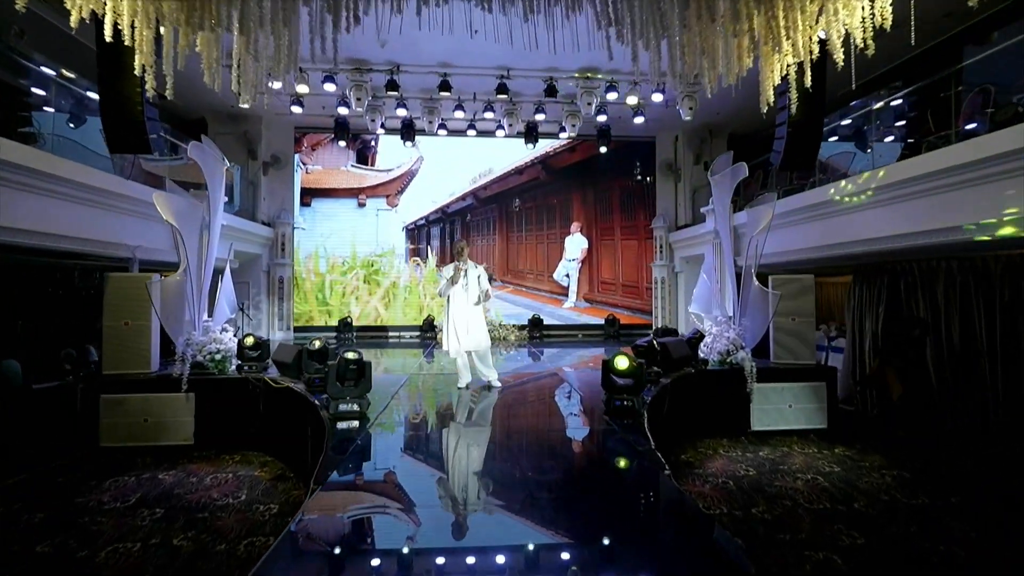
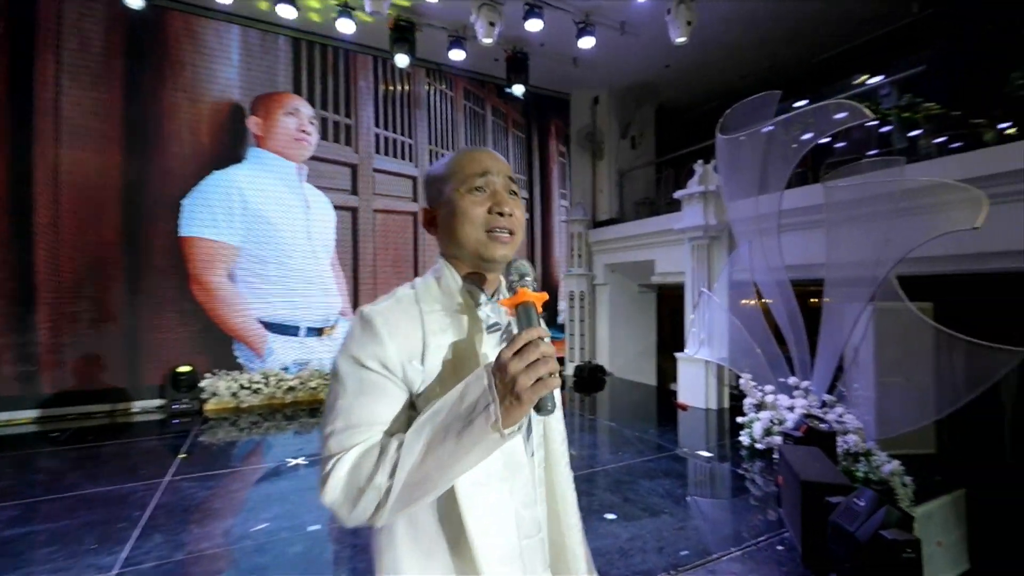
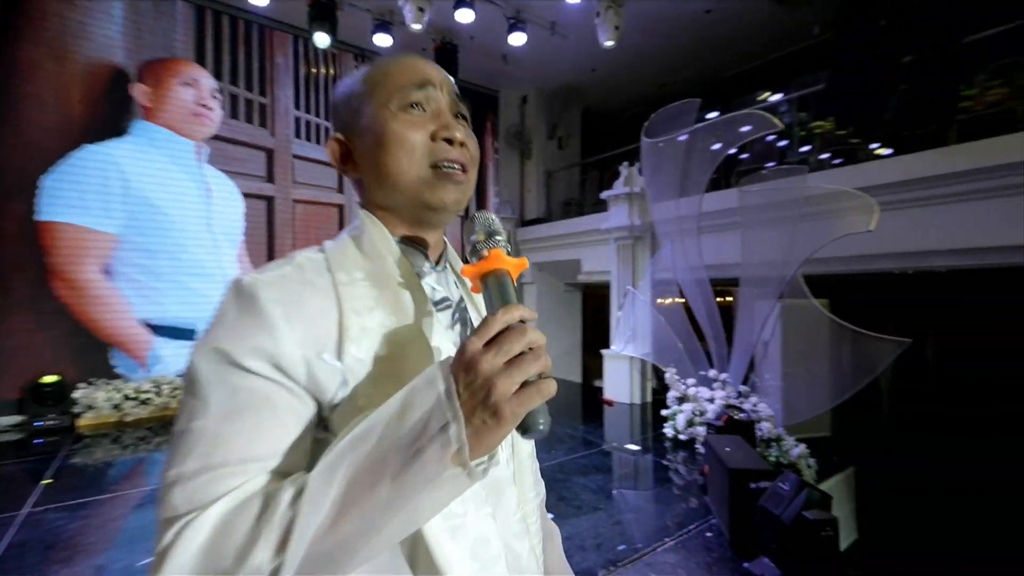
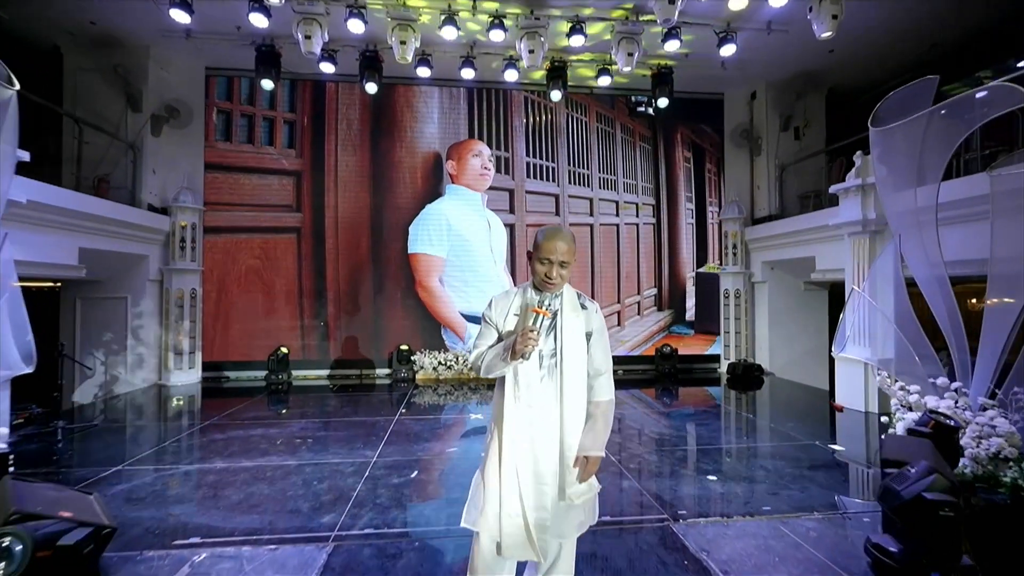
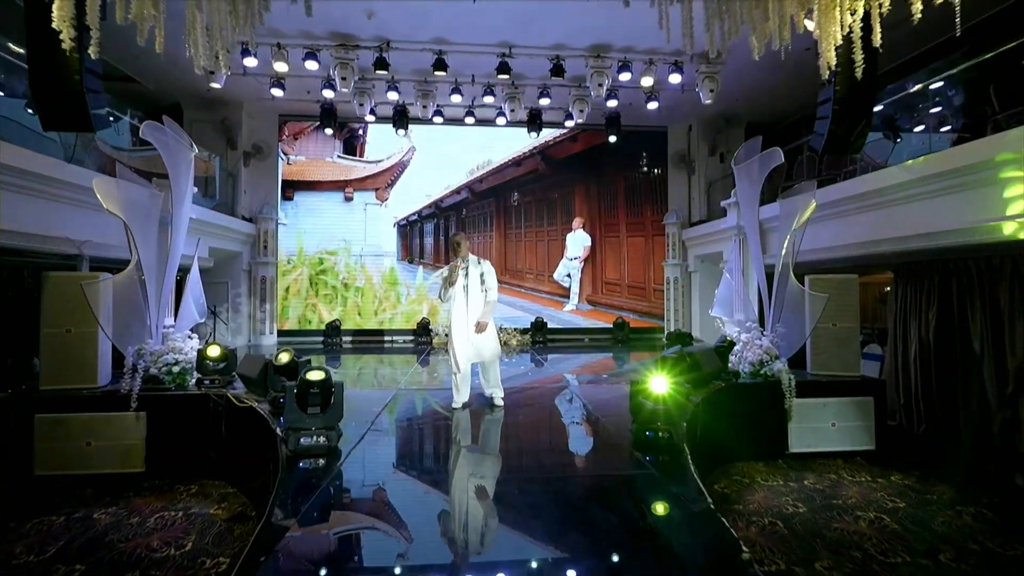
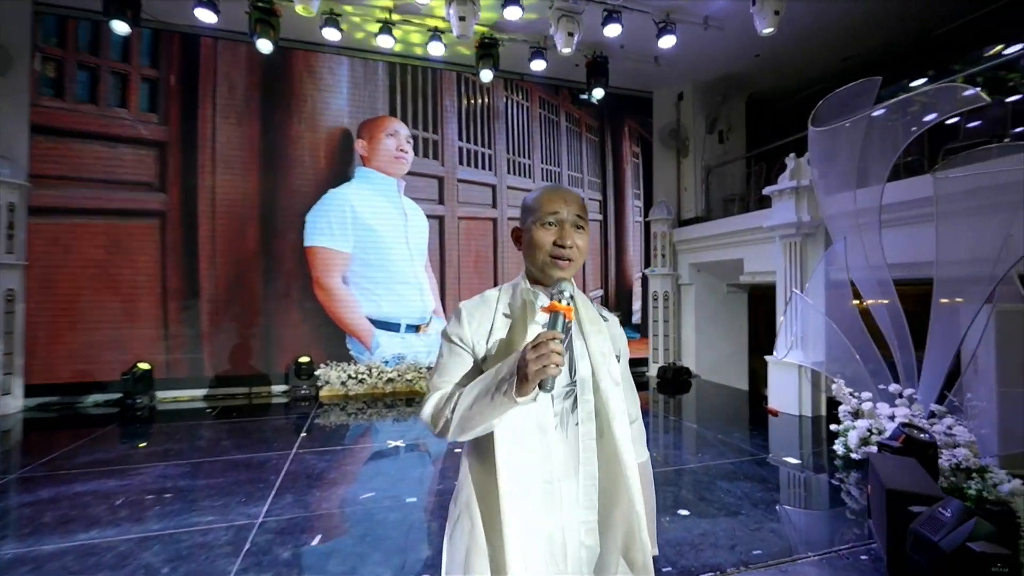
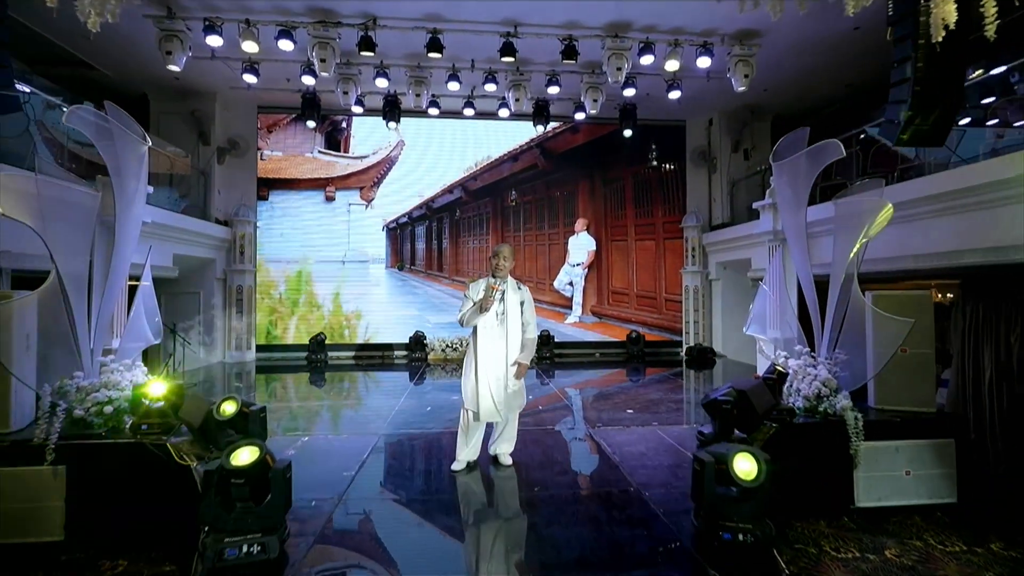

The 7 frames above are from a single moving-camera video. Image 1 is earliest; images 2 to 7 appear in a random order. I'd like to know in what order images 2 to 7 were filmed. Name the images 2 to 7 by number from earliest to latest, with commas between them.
5, 7, 4, 6, 2, 3
